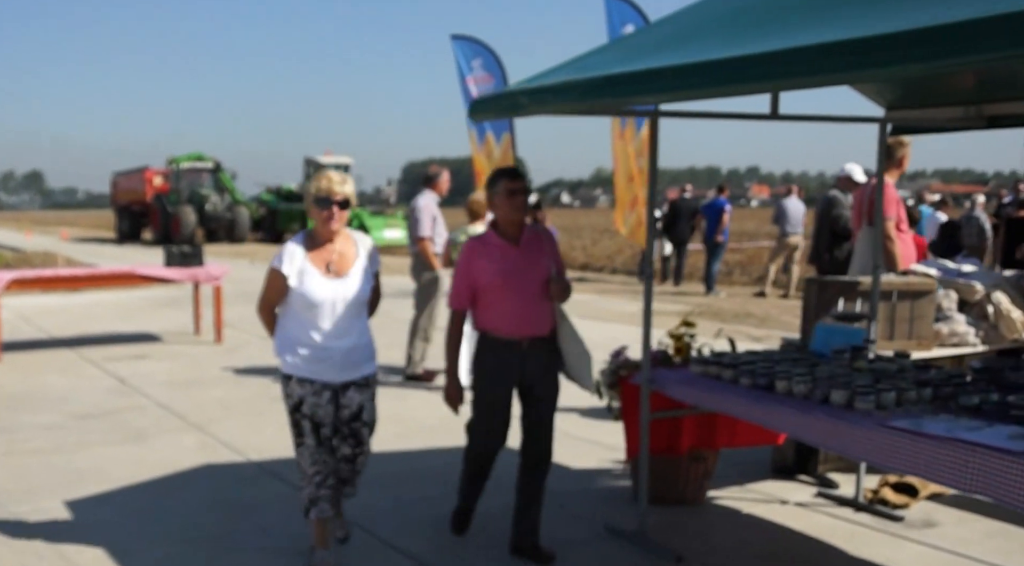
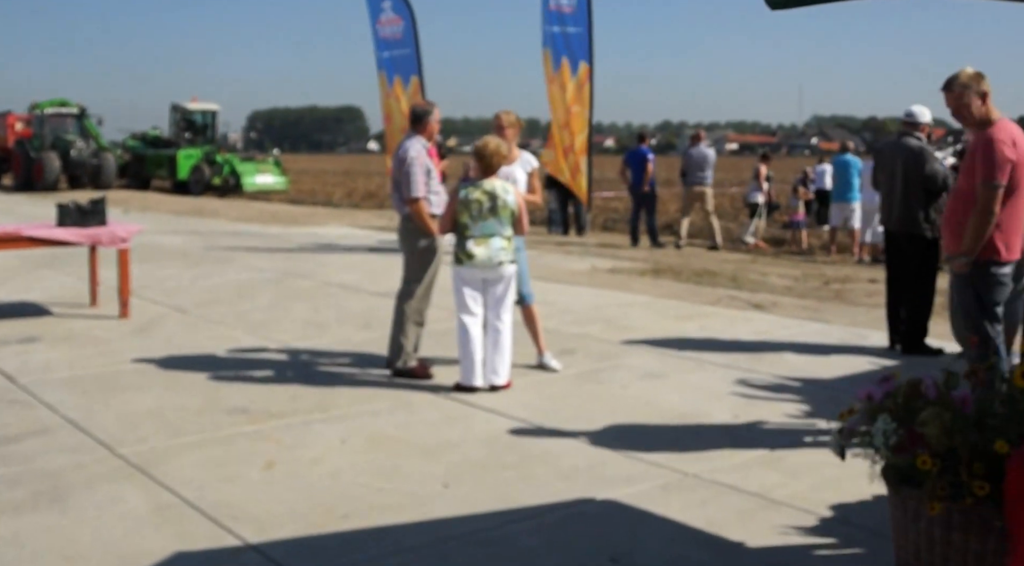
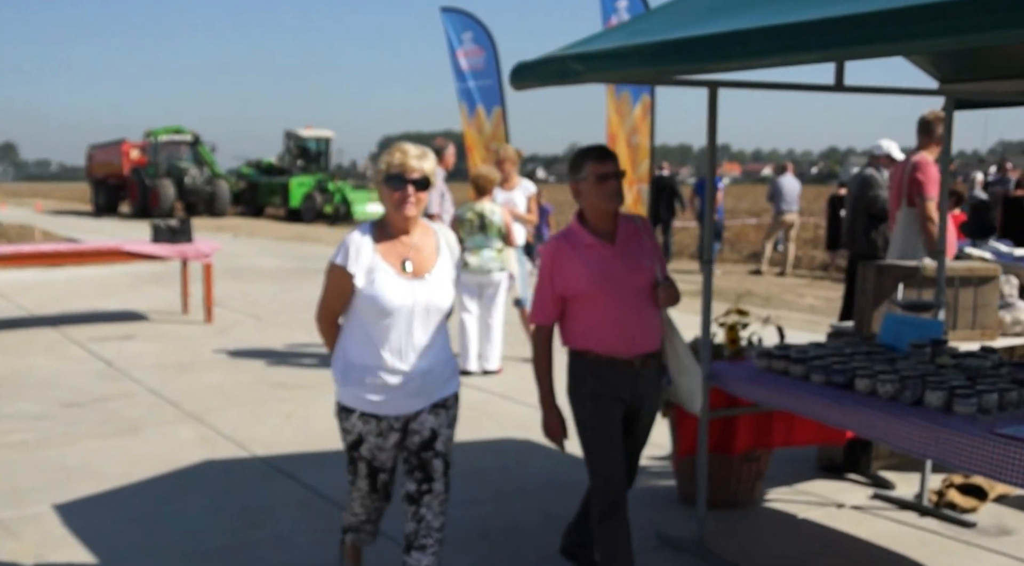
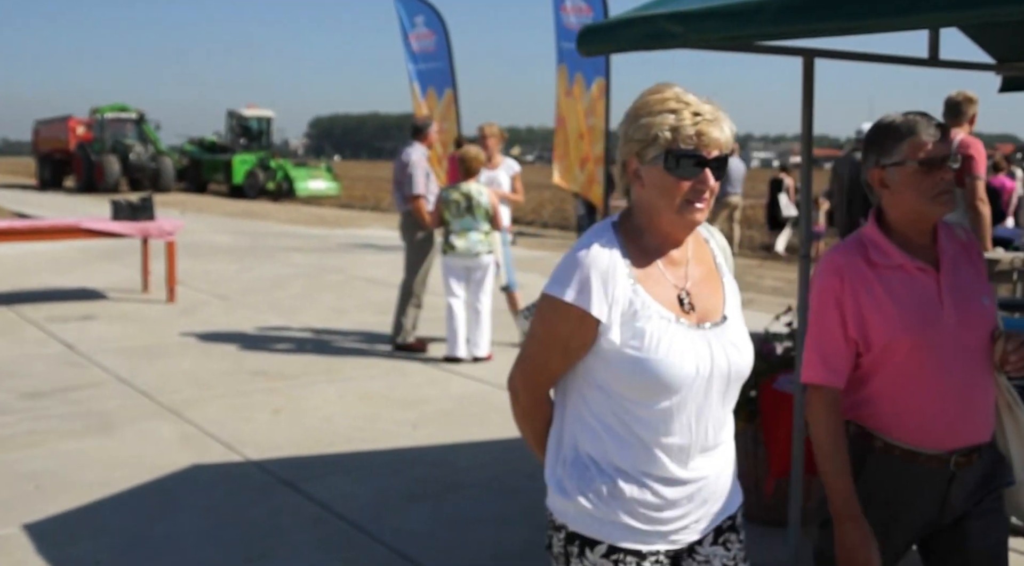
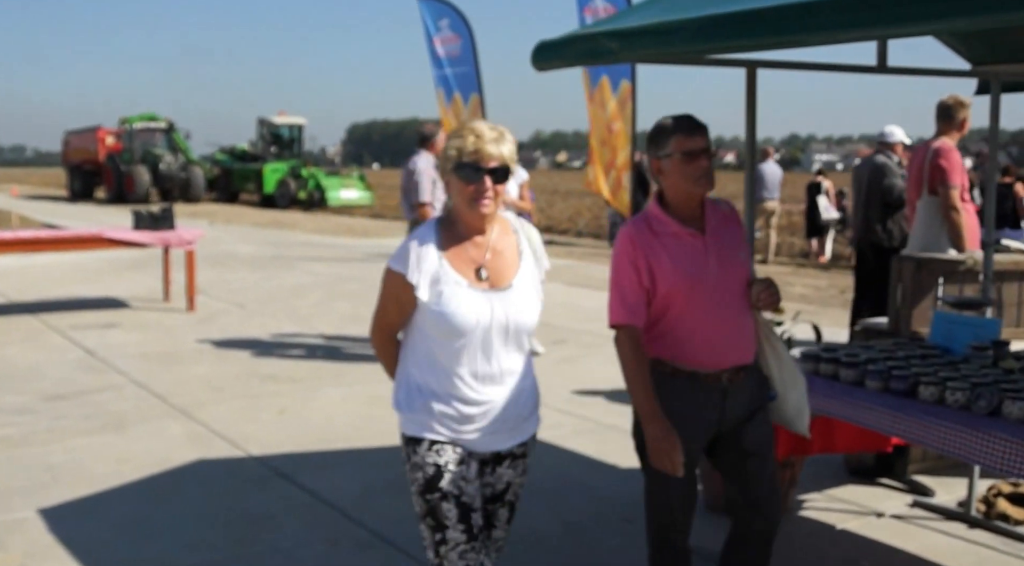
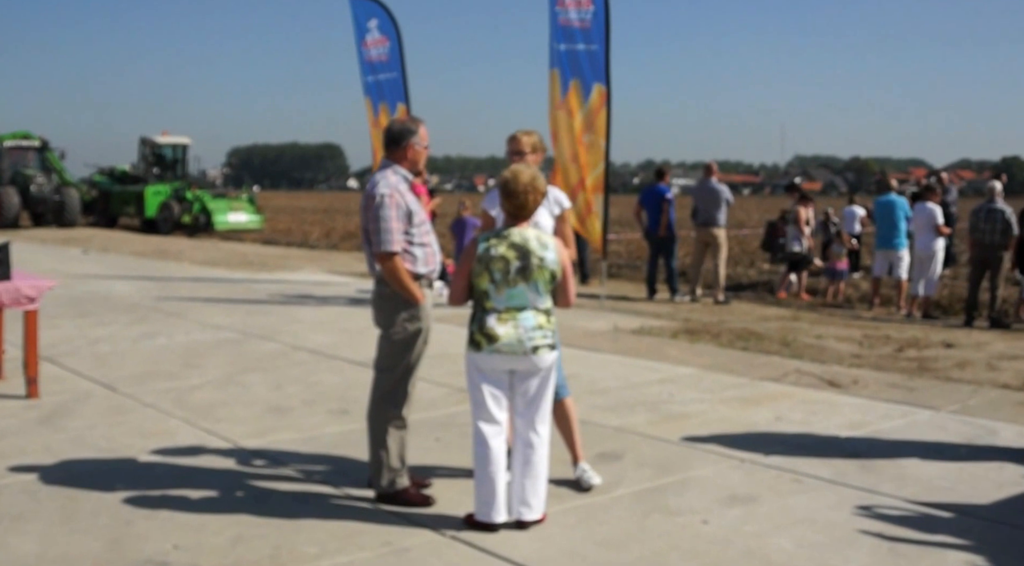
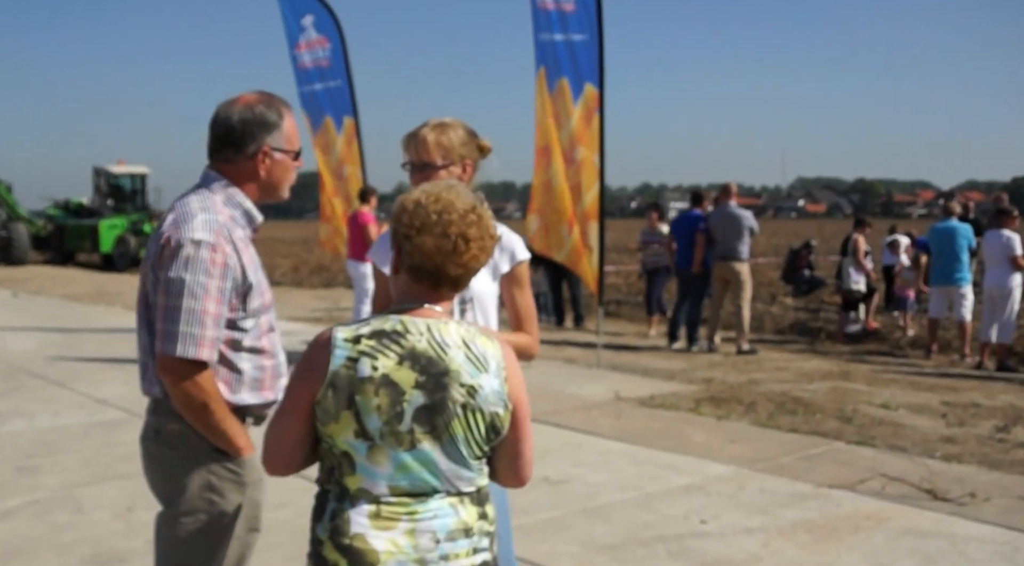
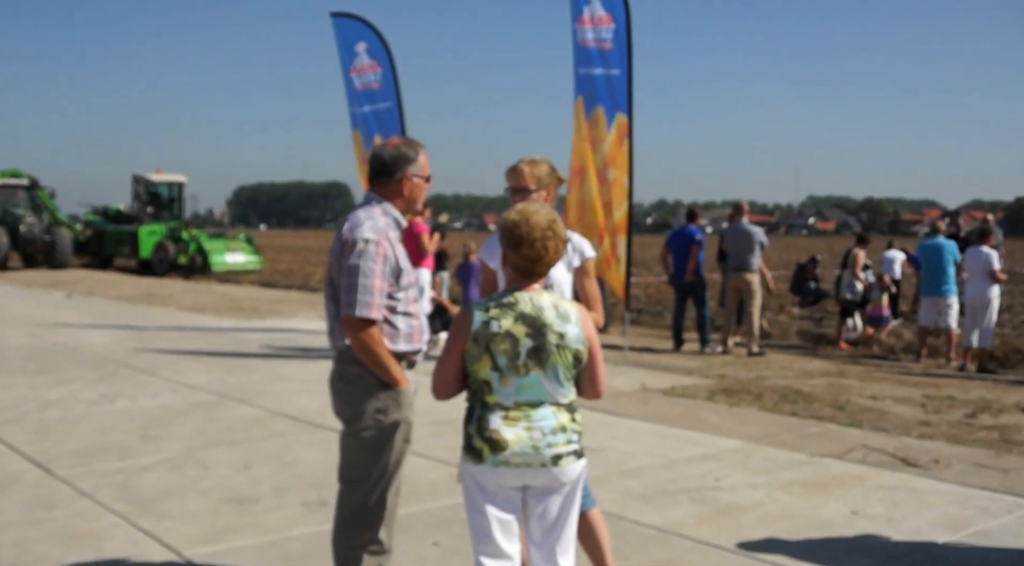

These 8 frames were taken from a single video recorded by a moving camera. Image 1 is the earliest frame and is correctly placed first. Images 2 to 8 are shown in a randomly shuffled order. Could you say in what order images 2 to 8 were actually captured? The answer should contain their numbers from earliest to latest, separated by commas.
3, 5, 4, 2, 6, 8, 7
